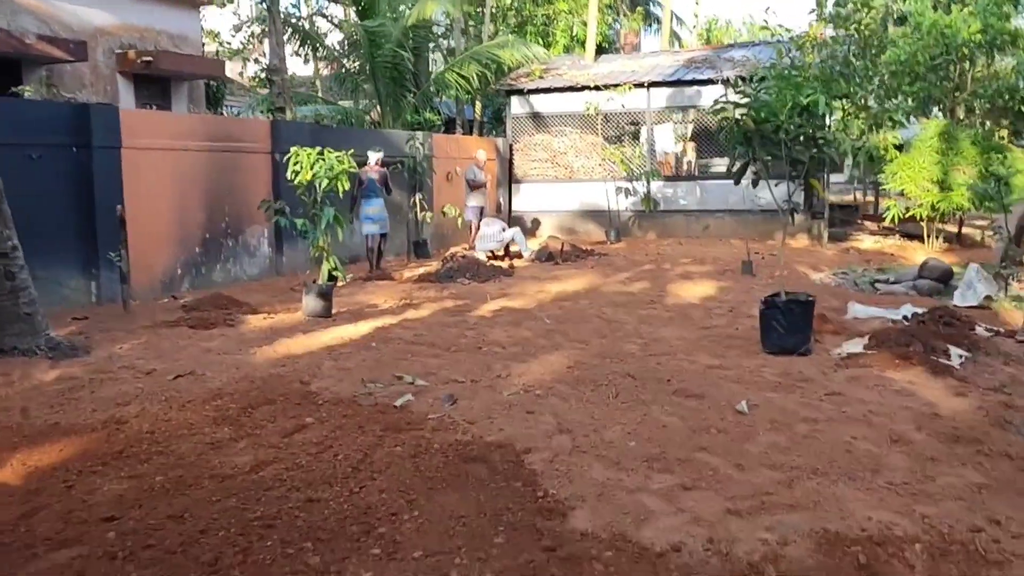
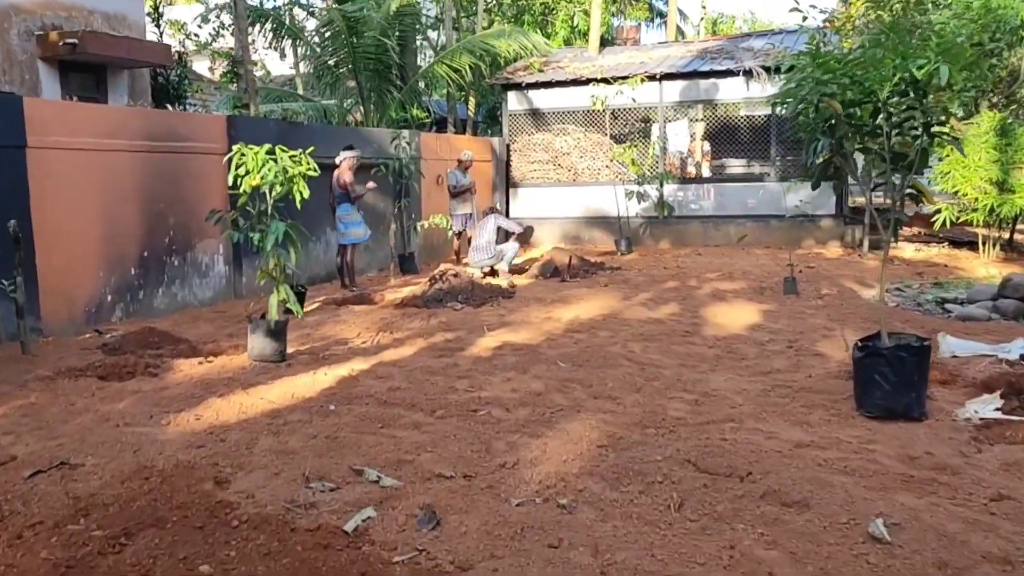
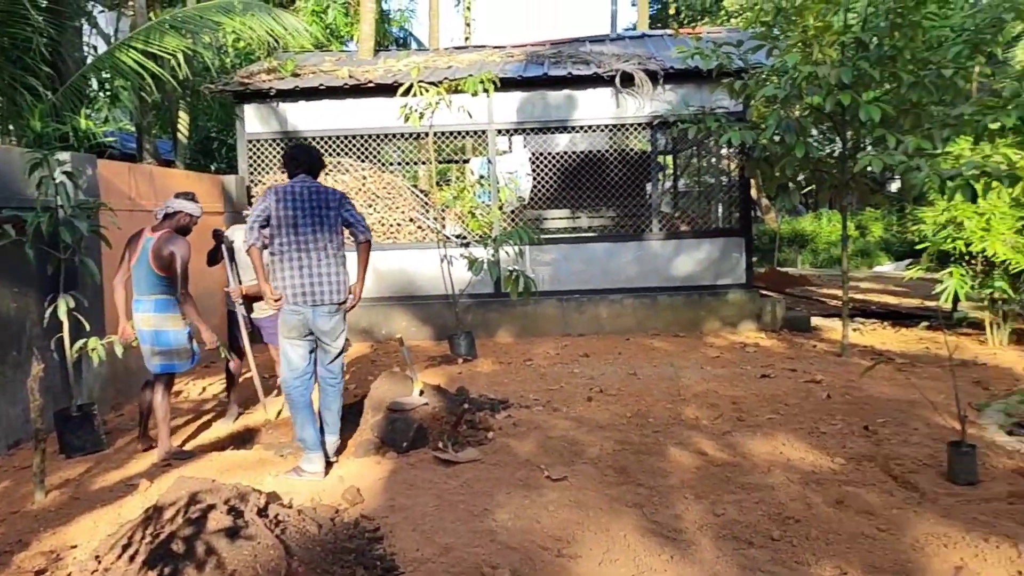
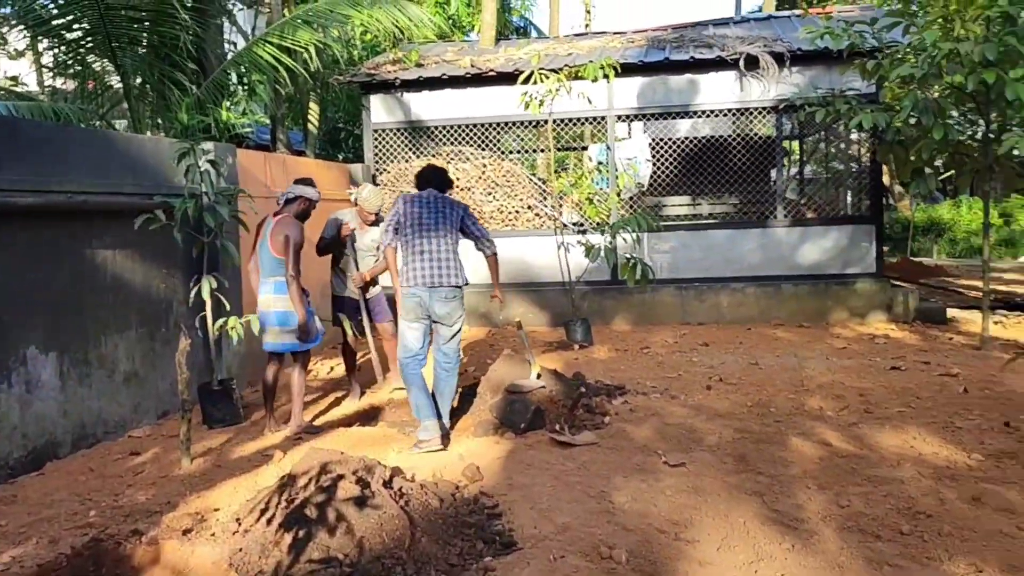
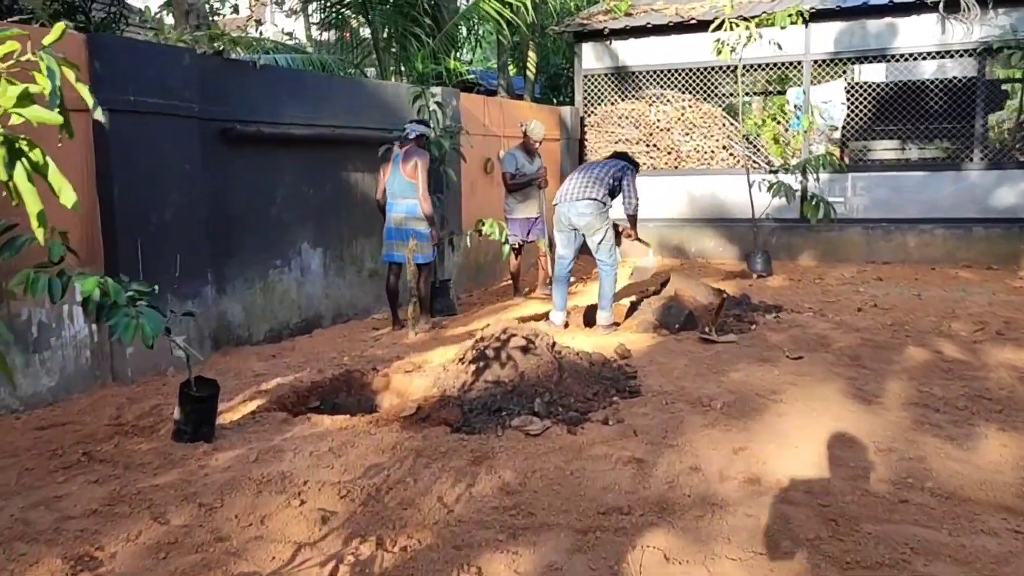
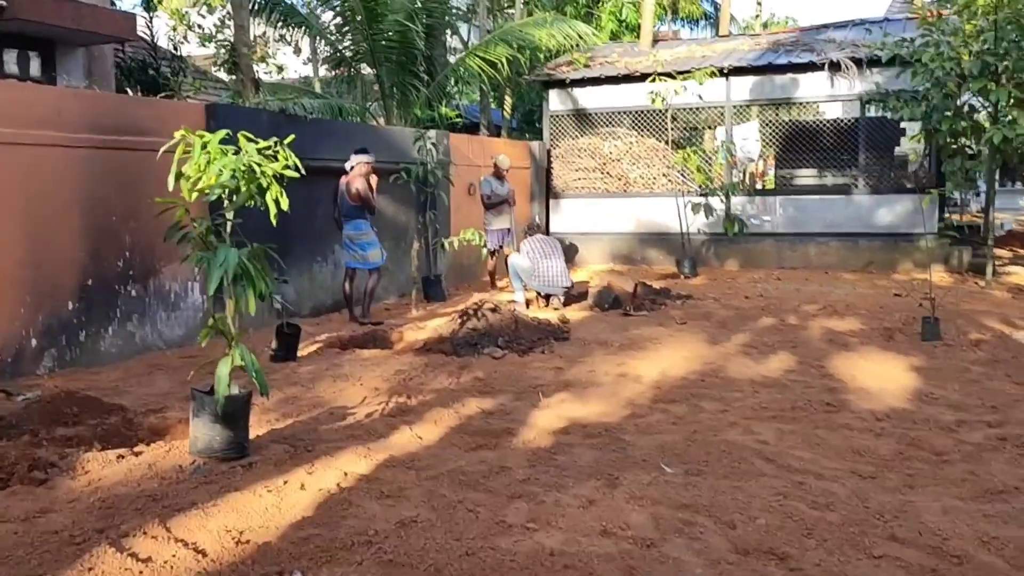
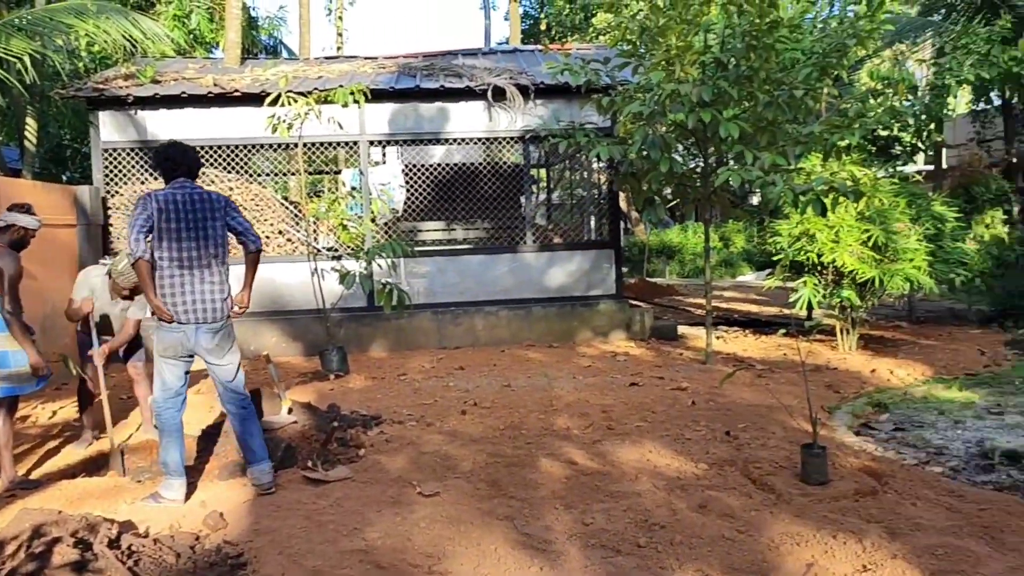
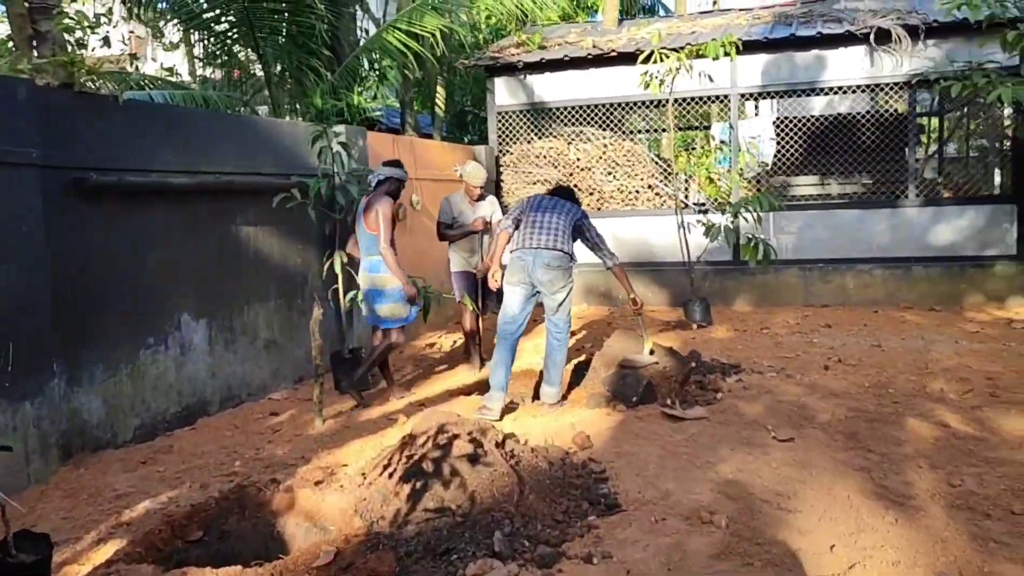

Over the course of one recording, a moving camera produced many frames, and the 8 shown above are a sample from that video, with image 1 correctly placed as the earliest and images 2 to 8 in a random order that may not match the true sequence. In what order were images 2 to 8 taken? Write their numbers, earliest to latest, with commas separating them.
2, 6, 5, 8, 4, 3, 7
